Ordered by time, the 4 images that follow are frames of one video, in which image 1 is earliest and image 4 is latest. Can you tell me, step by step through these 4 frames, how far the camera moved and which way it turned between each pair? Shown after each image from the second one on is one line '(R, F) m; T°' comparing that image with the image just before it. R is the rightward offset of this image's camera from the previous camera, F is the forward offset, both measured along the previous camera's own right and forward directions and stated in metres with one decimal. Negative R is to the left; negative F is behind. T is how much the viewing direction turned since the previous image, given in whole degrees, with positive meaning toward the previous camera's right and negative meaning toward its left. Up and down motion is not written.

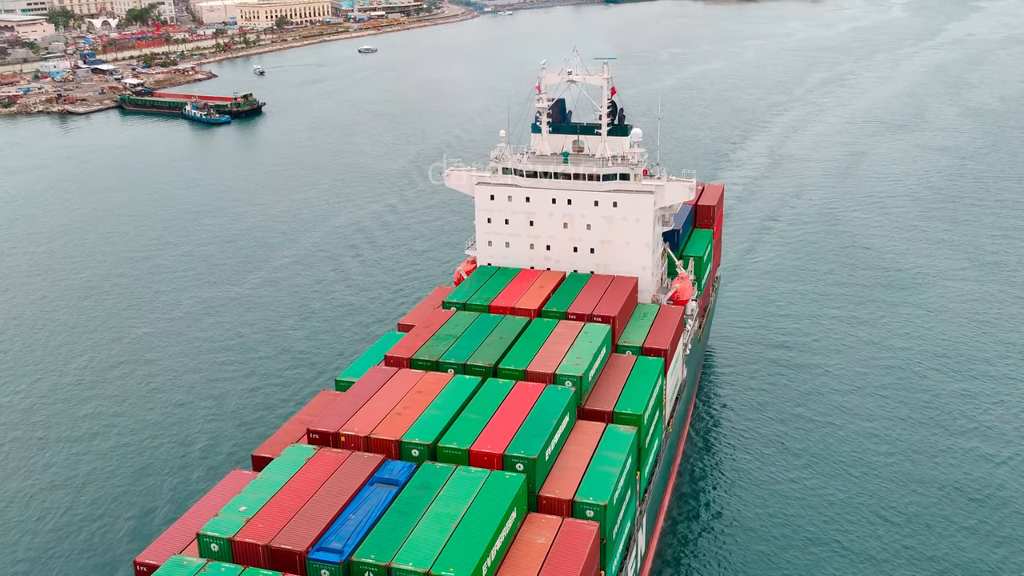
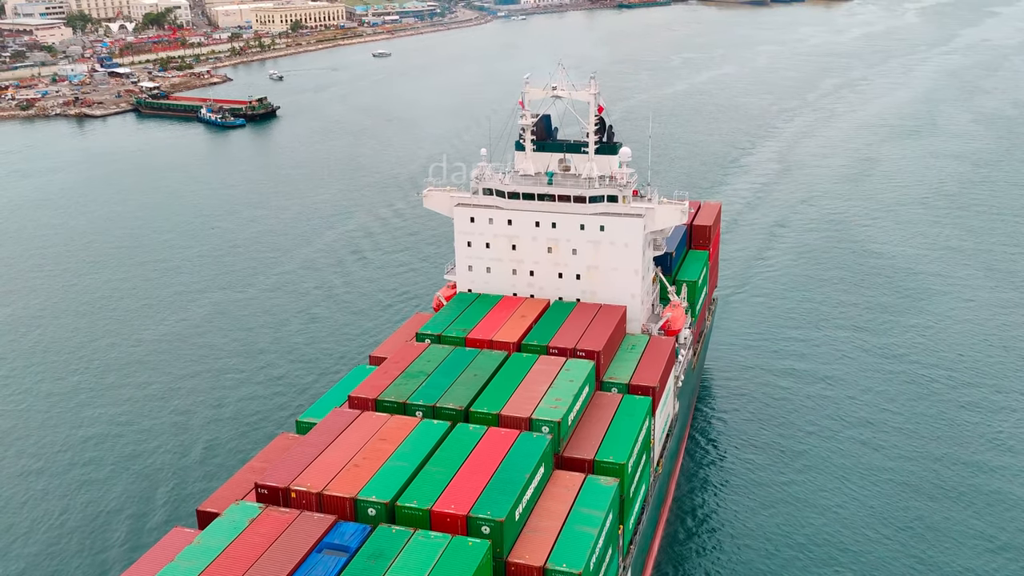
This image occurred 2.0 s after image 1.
(+0.3, +0.6) m; -1°
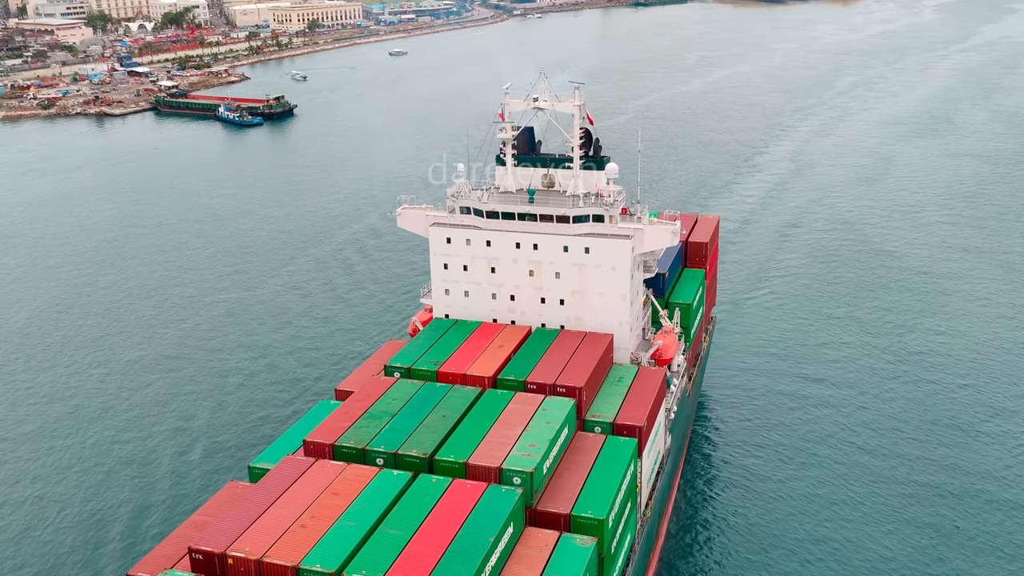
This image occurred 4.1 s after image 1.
(+0.3, +0.6) m; -1°
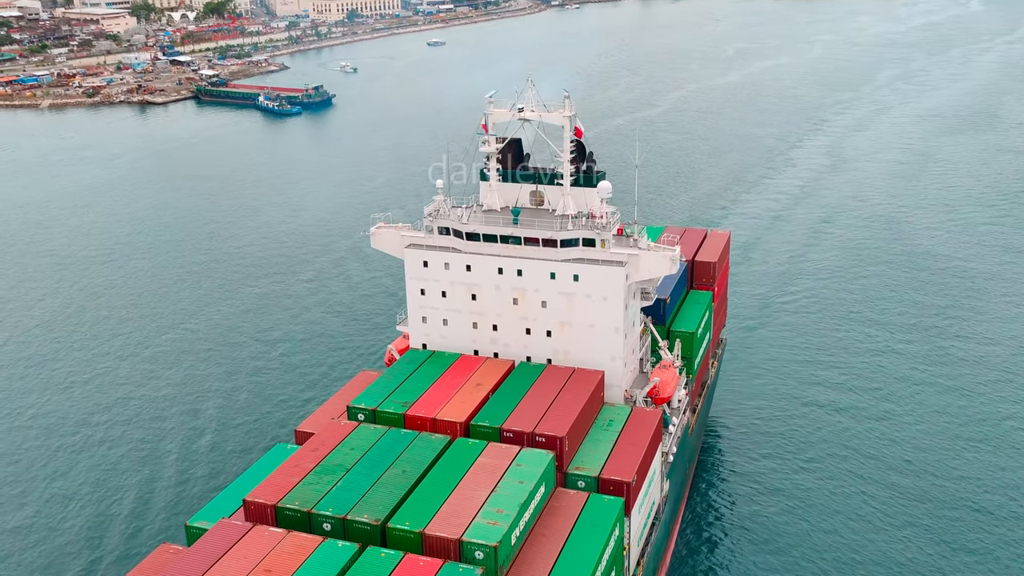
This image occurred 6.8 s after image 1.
(+0.4, +0.8) m; -2°
